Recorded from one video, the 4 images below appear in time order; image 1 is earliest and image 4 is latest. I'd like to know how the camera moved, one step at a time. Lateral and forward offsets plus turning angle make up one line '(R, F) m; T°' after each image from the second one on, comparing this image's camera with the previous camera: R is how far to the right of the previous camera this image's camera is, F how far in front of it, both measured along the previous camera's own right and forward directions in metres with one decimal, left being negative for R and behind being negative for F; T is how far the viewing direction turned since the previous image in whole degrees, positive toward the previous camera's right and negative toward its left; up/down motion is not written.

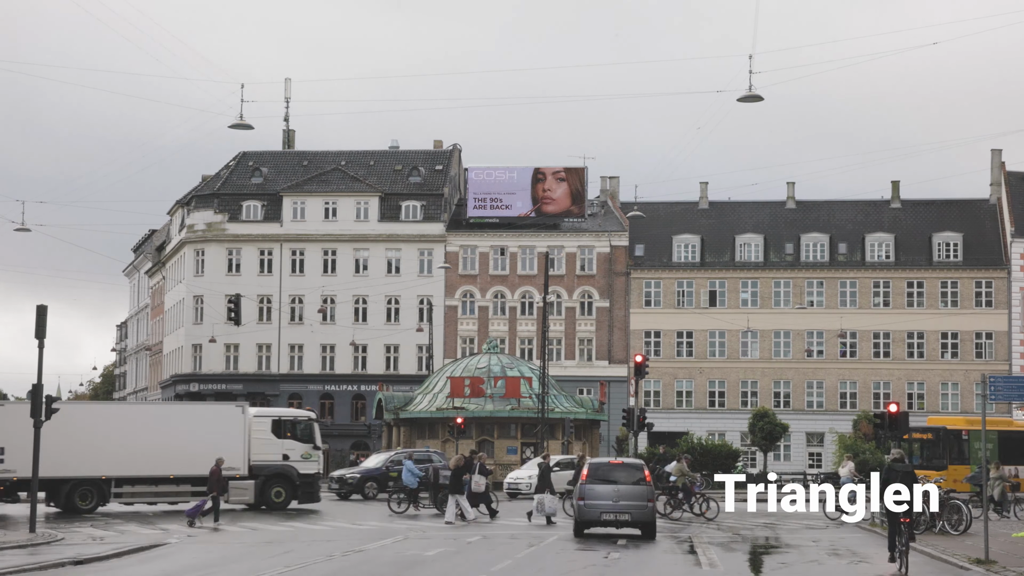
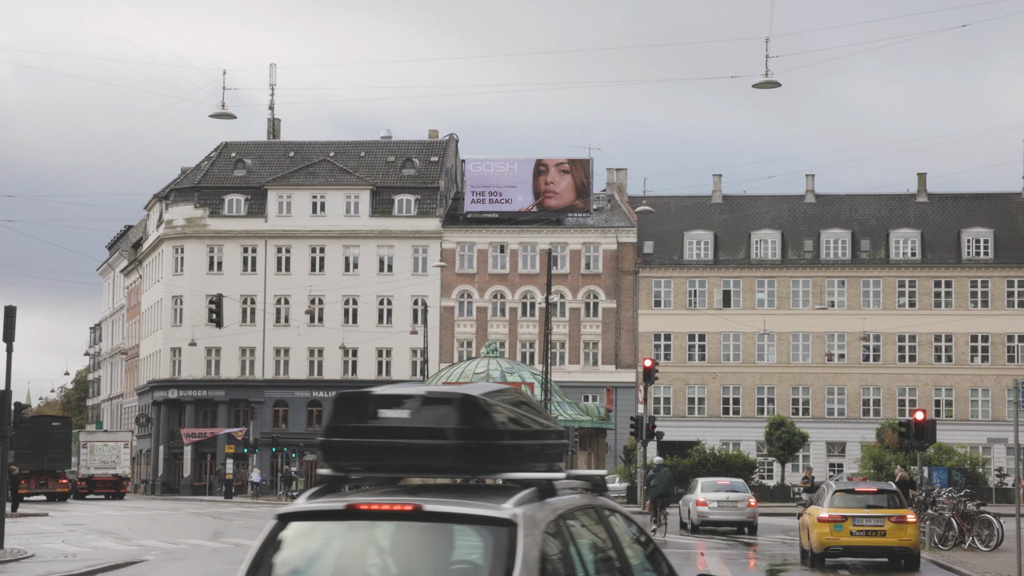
(+0.3, +5.8) m; 0°
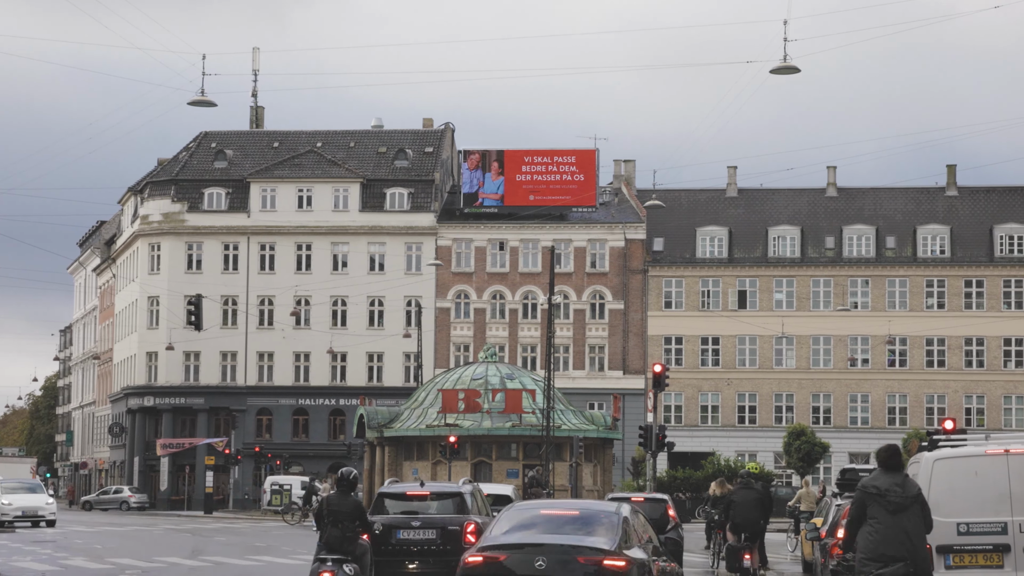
(+0.3, +5.7) m; 0°
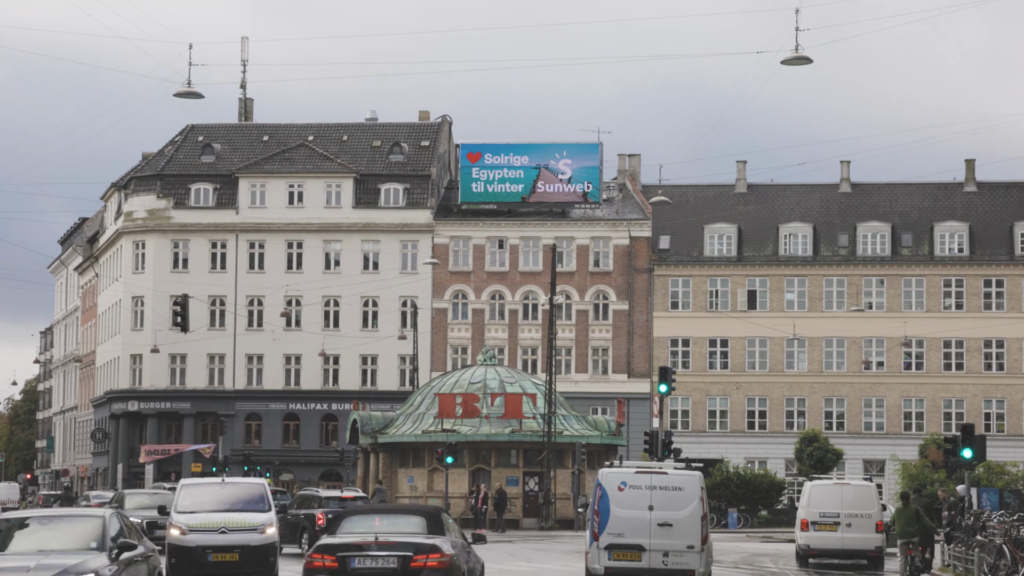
(+0.2, +3.3) m; 0°
